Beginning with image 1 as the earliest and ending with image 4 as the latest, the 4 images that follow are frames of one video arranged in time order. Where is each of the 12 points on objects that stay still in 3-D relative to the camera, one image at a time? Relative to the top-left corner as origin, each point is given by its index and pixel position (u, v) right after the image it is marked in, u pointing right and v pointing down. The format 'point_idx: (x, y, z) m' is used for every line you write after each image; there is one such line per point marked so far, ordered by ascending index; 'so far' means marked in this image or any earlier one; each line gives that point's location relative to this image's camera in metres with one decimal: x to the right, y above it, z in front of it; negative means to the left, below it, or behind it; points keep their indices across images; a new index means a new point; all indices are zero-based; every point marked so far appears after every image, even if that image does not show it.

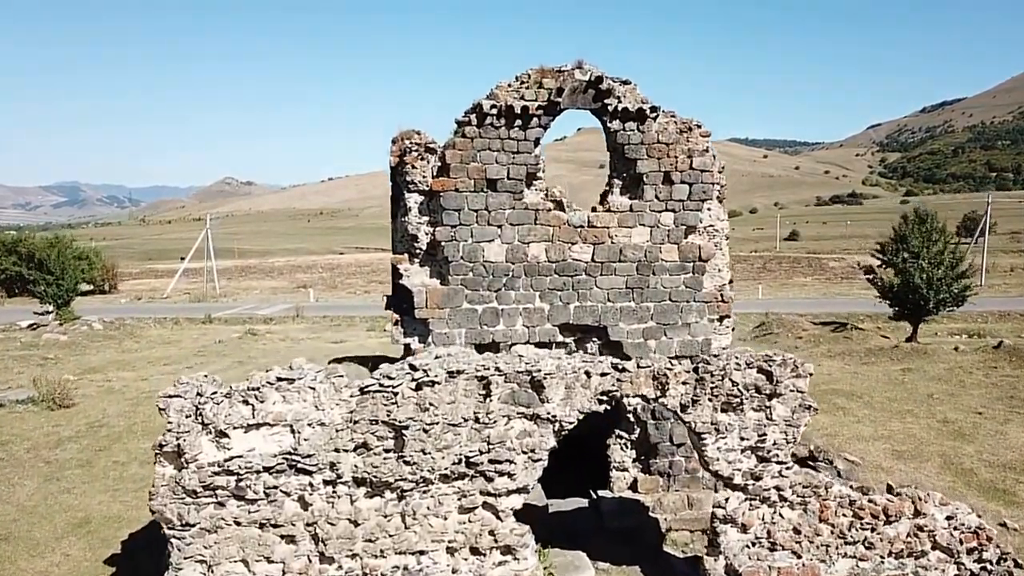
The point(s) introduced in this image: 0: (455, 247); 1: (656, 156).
0: (-0.6, +0.4, +8.8) m
1: (+1.5, +1.3, +9.0) m
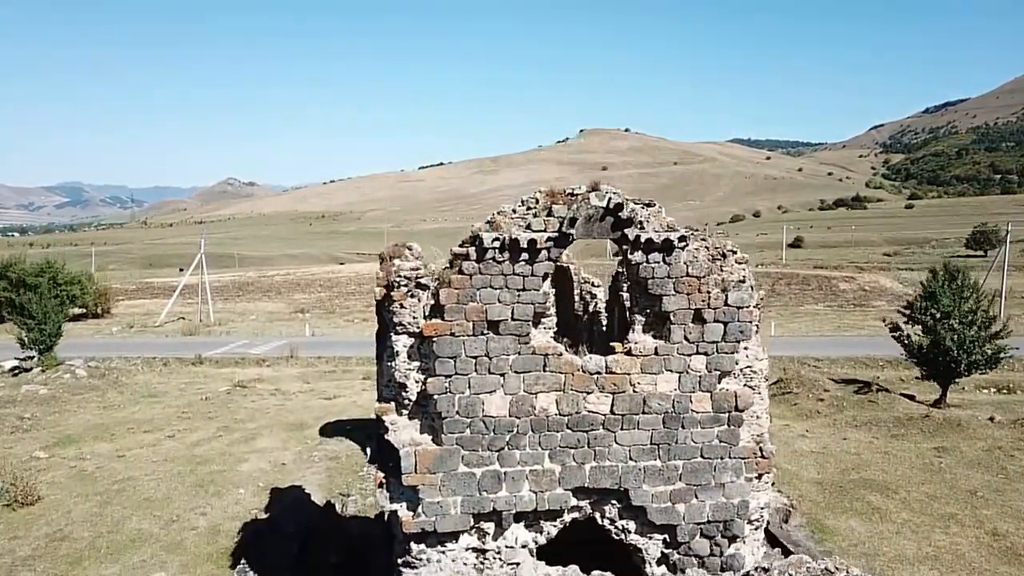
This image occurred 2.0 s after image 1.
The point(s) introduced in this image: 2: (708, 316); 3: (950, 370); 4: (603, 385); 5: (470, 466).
0: (-0.5, -1.0, +7.5) m
1: (+1.5, 0.0, +7.7) m
2: (+1.7, -0.2, +7.8) m
3: (+9.7, -1.8, +19.8) m
4: (+0.8, -0.8, +7.7) m
5: (-0.3, -1.5, +7.6) m
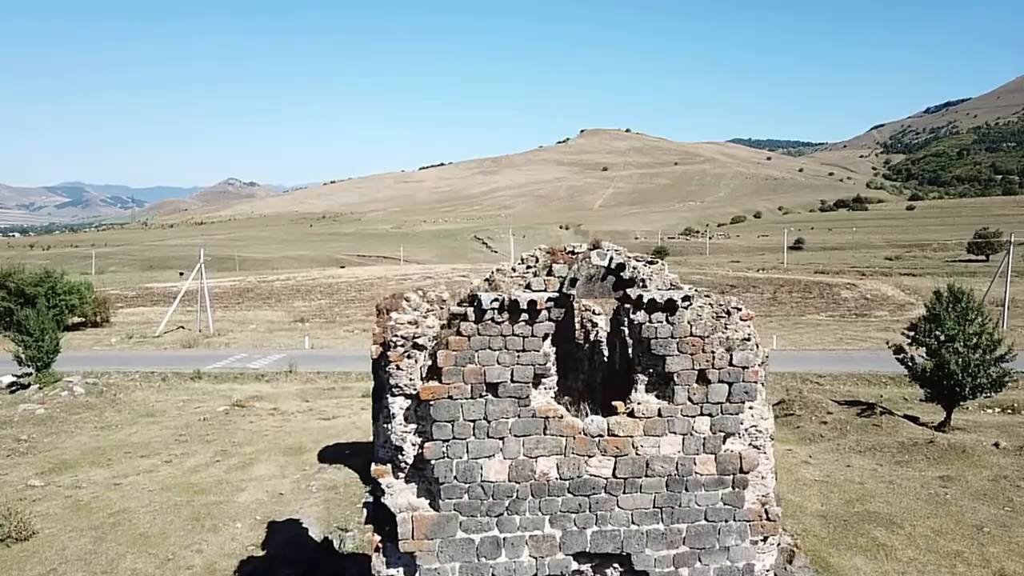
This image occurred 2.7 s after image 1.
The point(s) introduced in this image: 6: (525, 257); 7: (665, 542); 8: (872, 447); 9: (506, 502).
0: (-0.5, -1.5, +7.3) m
1: (+1.5, -0.5, +7.5) m
2: (+1.7, -0.8, +7.6) m
3: (+9.7, -2.3, +19.6) m
4: (+0.8, -1.3, +7.5) m
5: (-0.4, -2.0, +7.4) m
6: (+0.1, +0.3, +7.5) m
7: (+1.3, -2.2, +7.6) m
8: (+7.5, -3.3, +18.6) m
9: (0.0, -1.8, +7.4) m
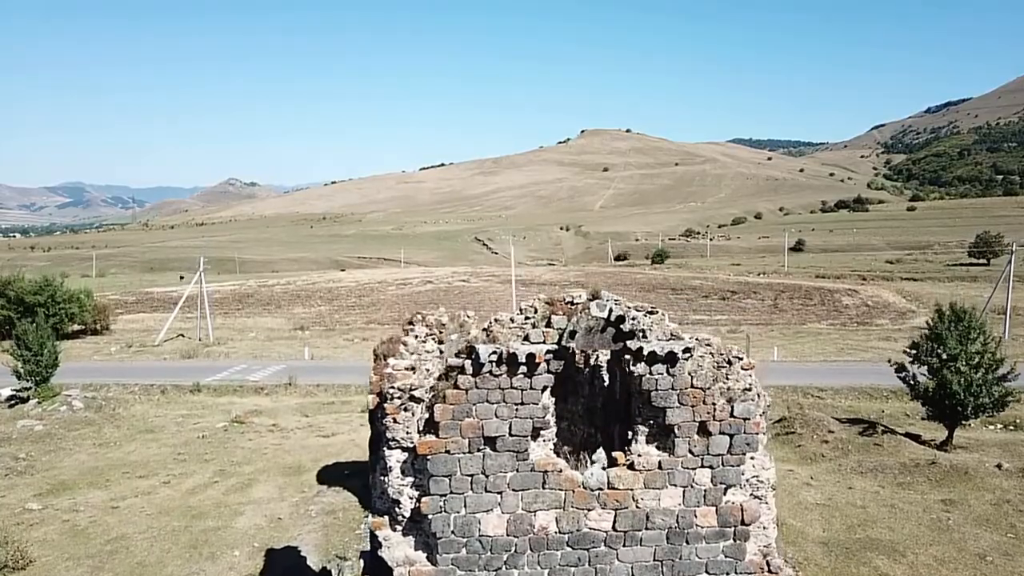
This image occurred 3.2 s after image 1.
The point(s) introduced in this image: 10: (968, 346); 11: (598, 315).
0: (-0.5, -1.9, +7.2) m
1: (+1.5, -1.0, +7.4) m
2: (+1.7, -1.2, +7.5) m
3: (+9.7, -2.8, +19.5) m
4: (+0.8, -1.8, +7.4) m
5: (-0.4, -2.4, +7.3) m
6: (+0.1, -0.2, +7.4) m
7: (+1.3, -2.6, +7.5) m
8: (+7.5, -3.8, +18.5) m
9: (-0.1, -2.2, +7.3) m
10: (+10.0, -1.3, +19.5) m
11: (+0.7, -0.2, +7.3) m
